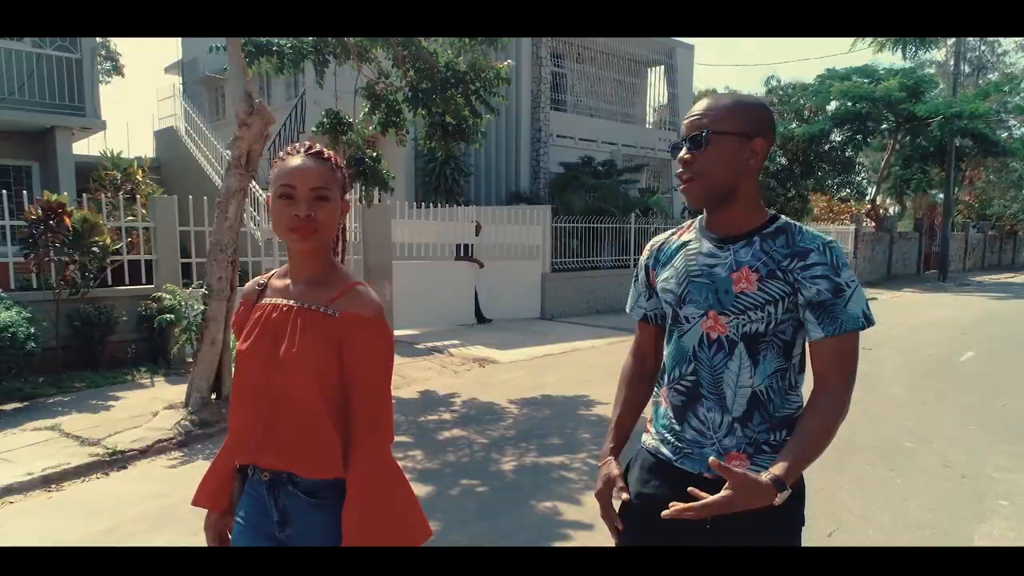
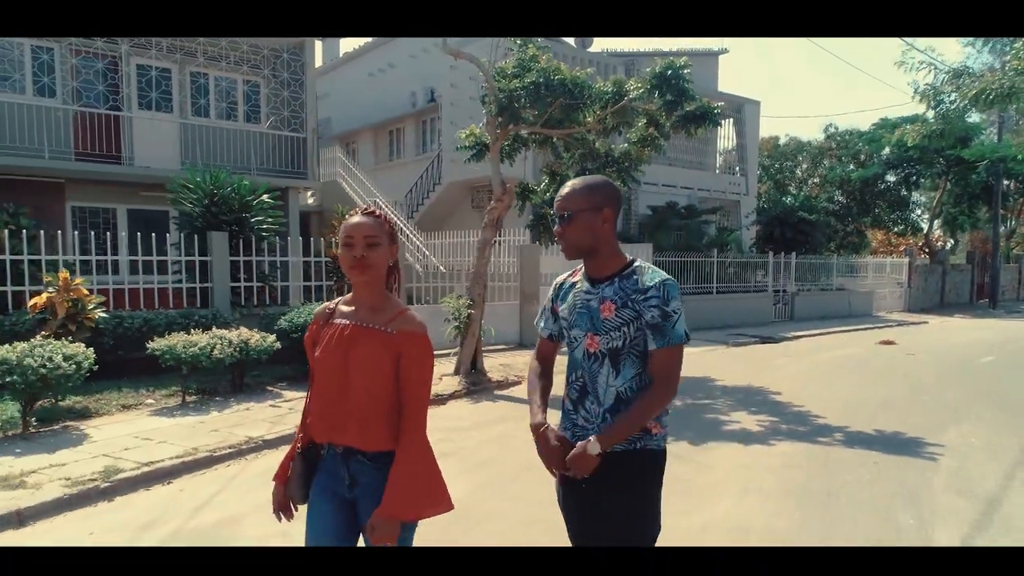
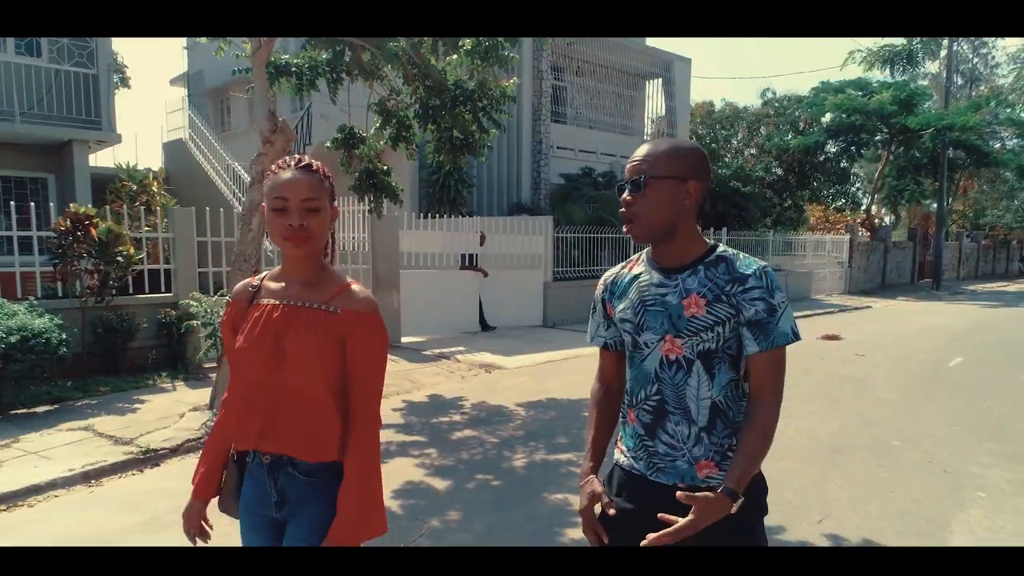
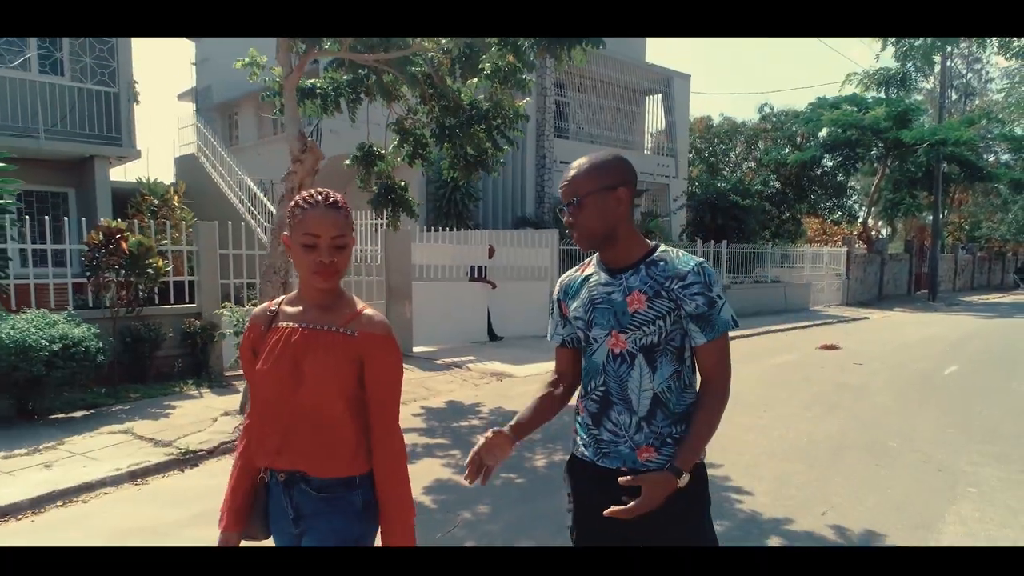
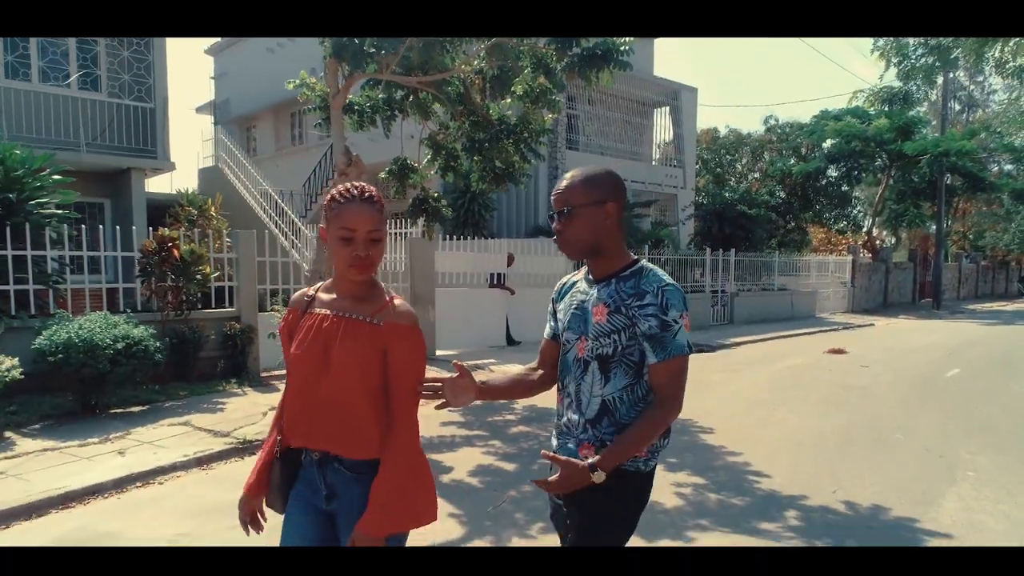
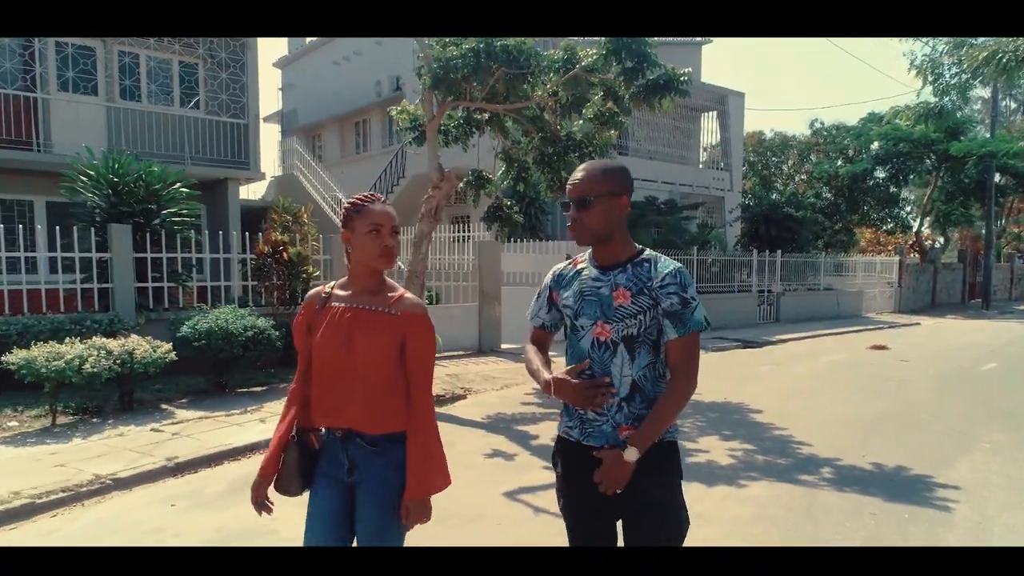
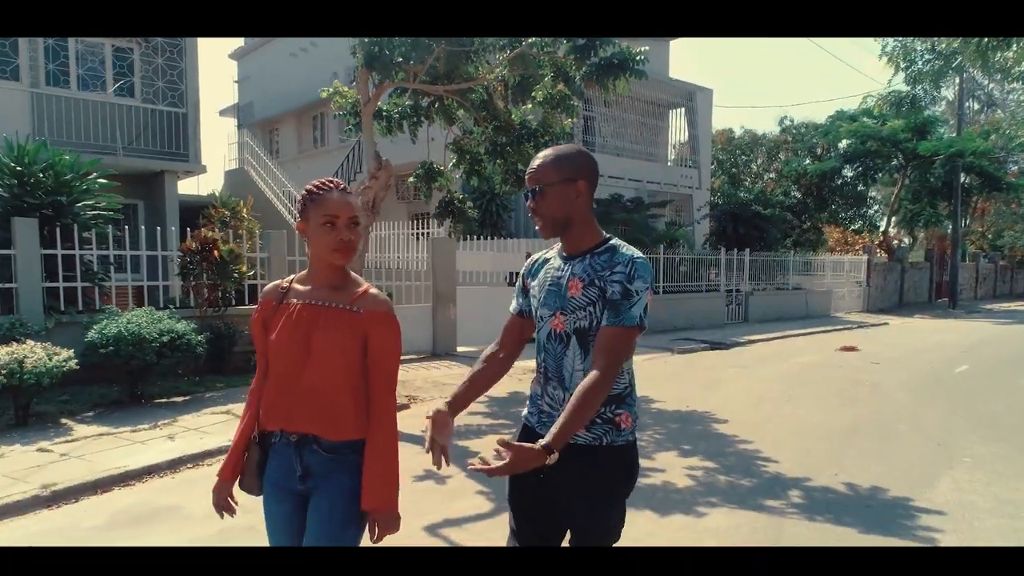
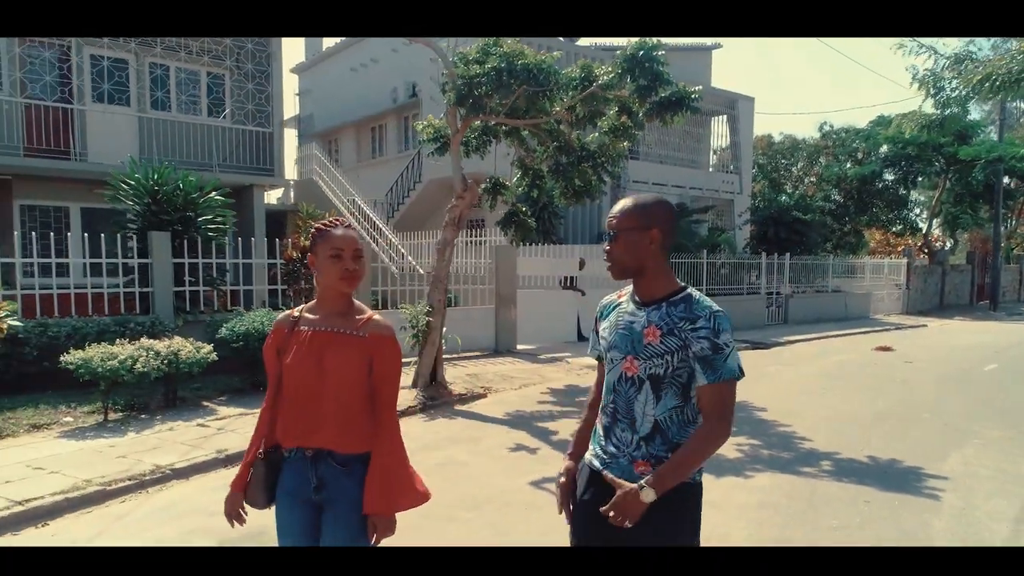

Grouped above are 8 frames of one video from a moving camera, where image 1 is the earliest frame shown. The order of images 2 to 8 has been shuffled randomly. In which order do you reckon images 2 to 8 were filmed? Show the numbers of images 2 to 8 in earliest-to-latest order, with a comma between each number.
3, 4, 5, 7, 6, 8, 2
